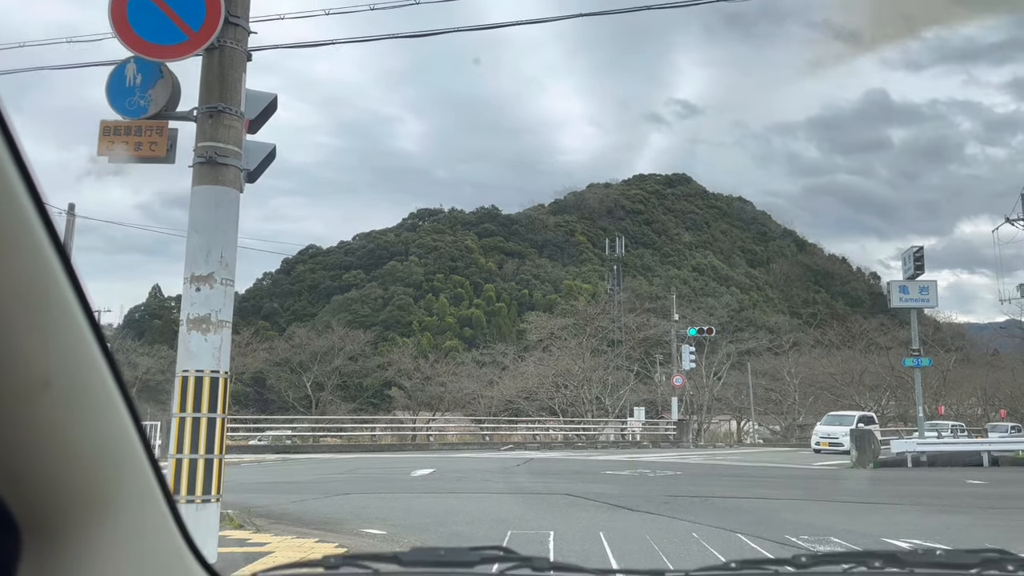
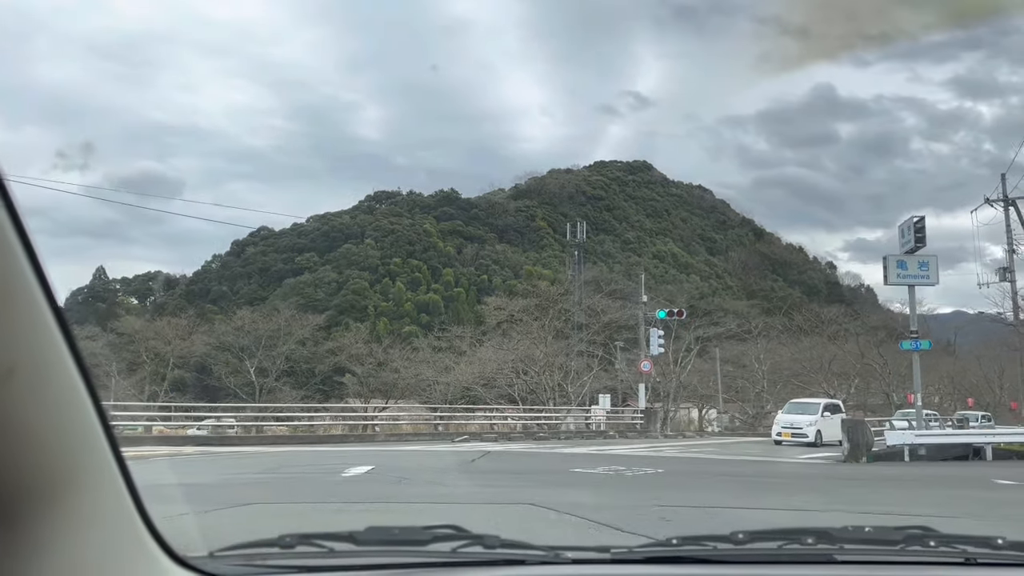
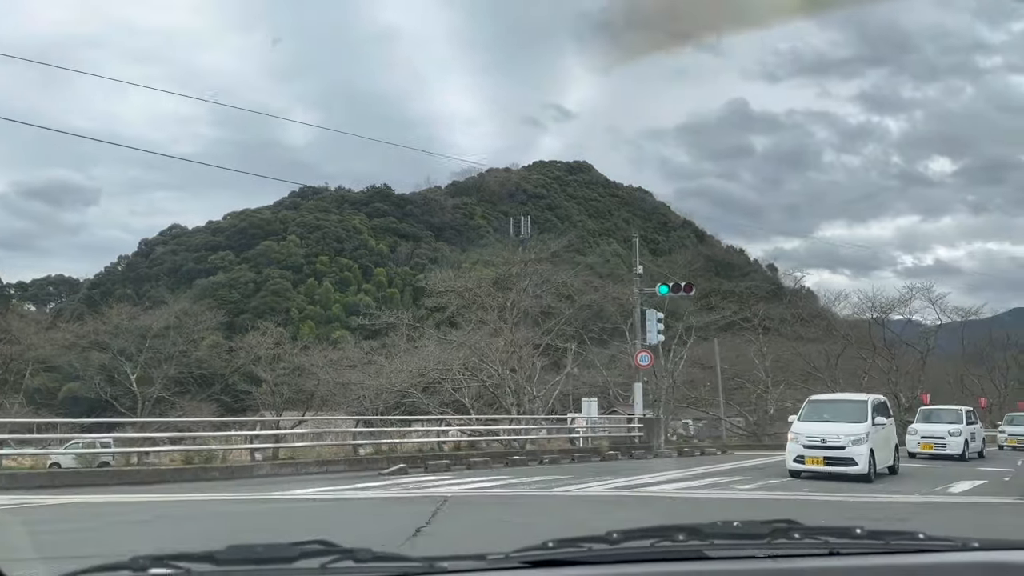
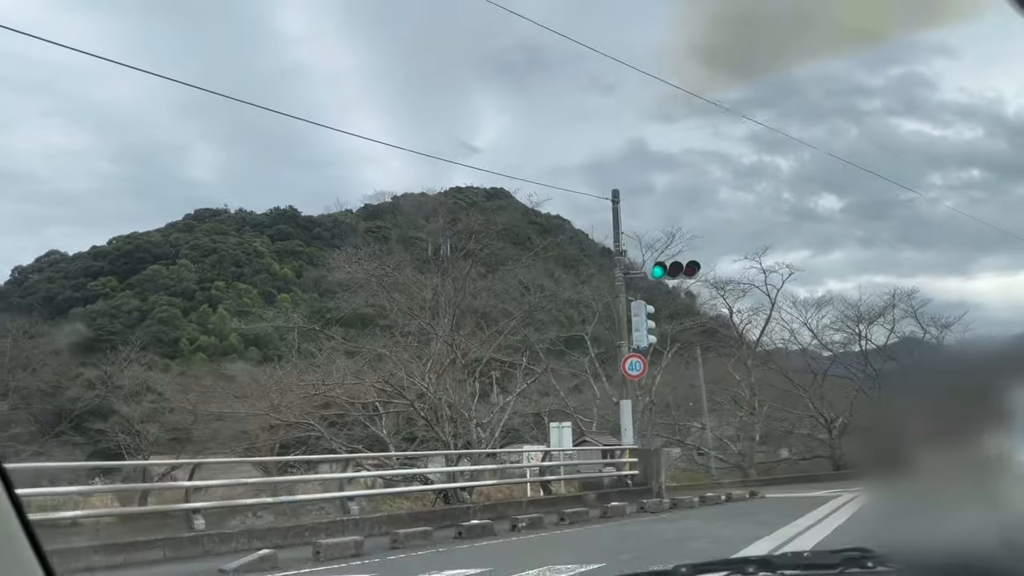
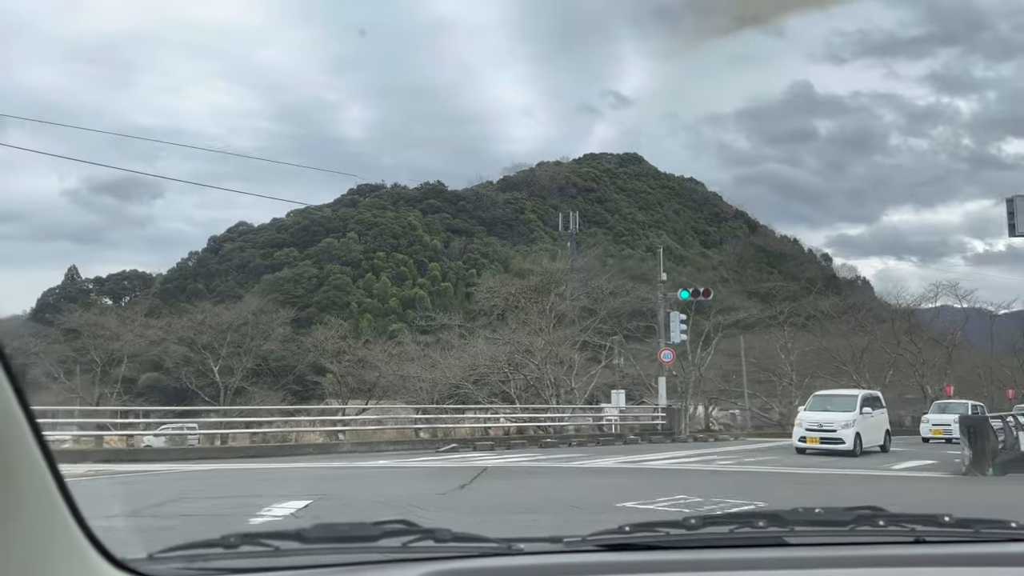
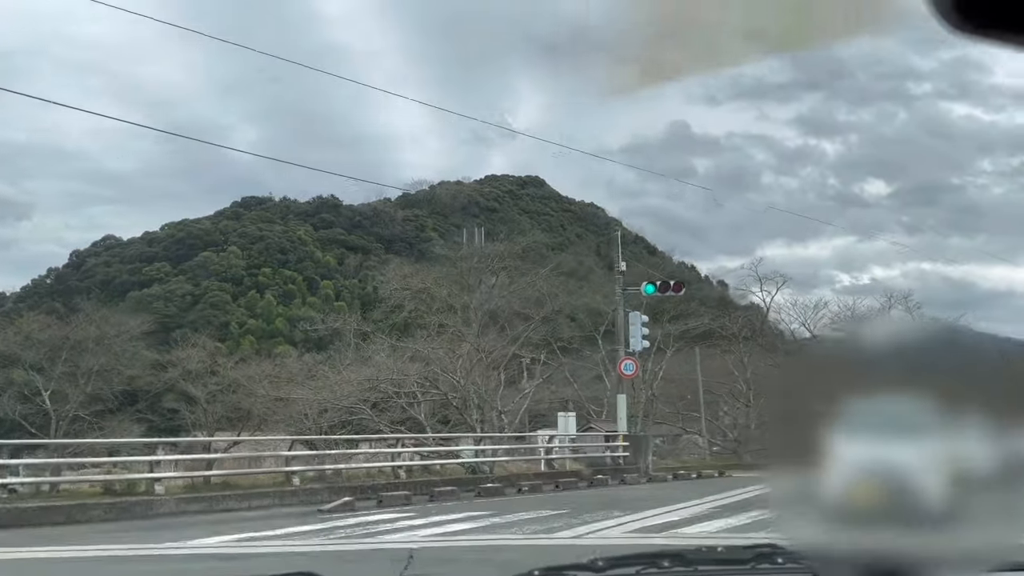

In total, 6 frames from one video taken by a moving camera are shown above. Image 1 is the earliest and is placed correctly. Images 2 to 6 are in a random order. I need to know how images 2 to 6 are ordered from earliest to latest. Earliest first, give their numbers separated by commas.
2, 5, 3, 6, 4
